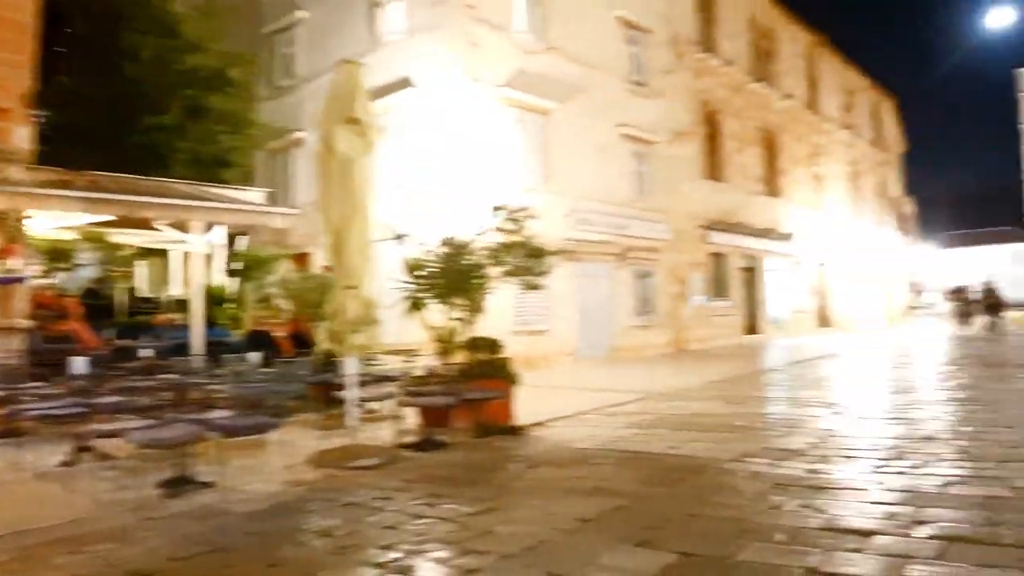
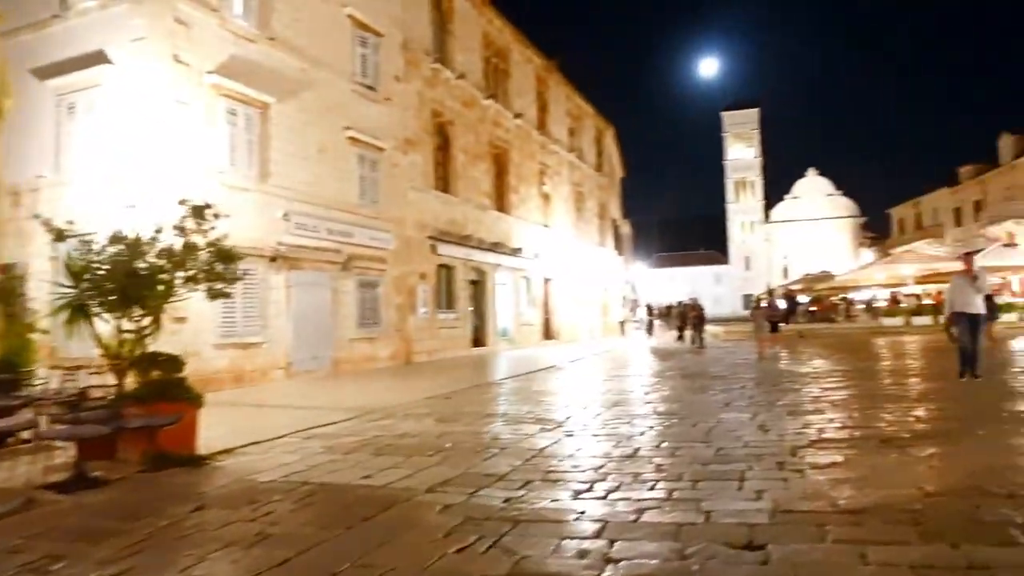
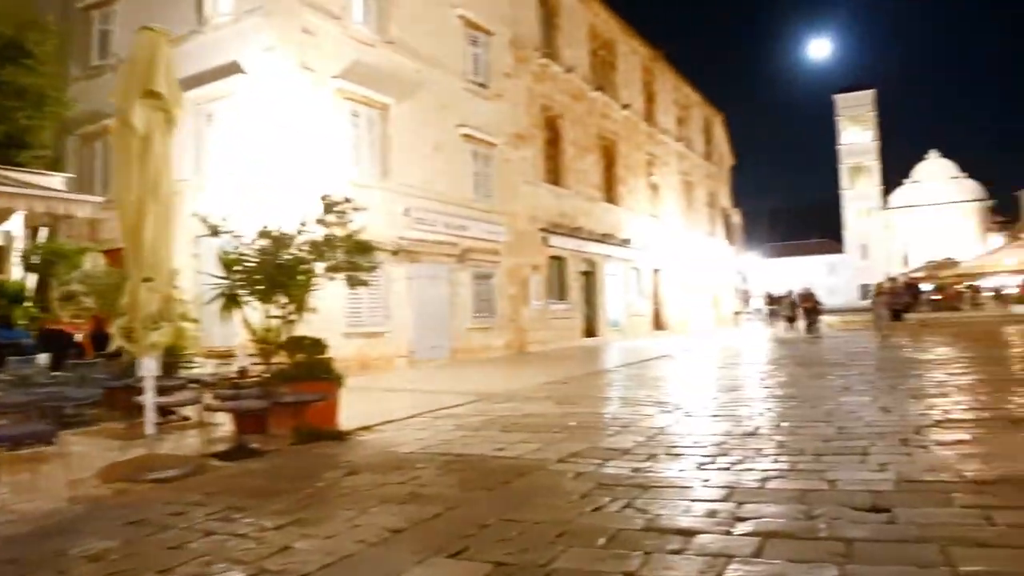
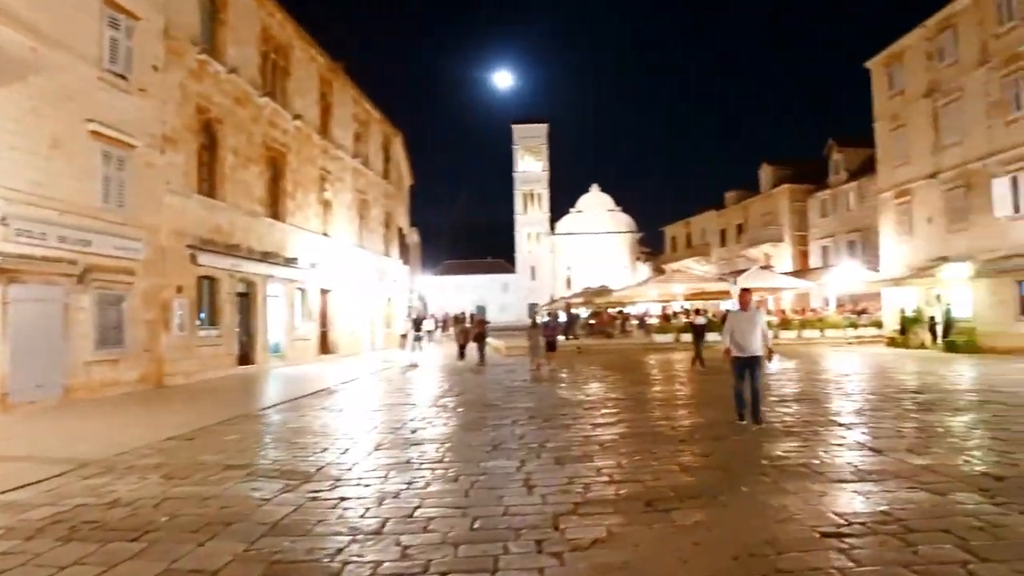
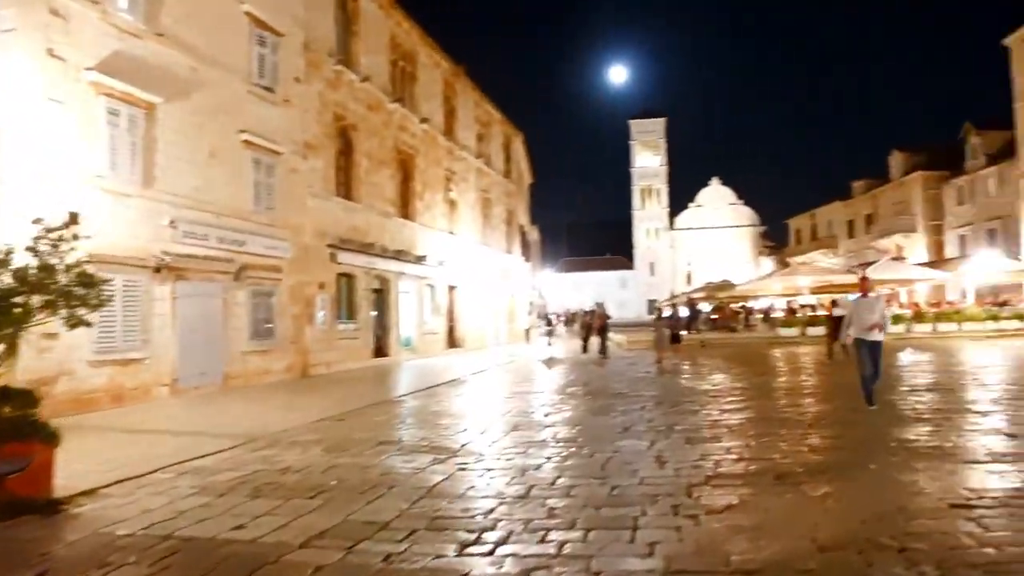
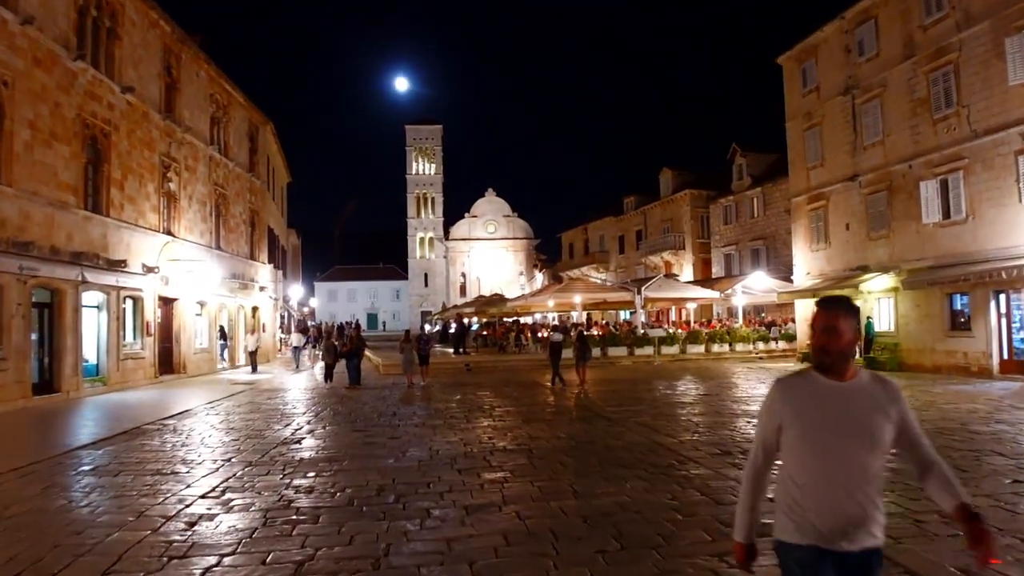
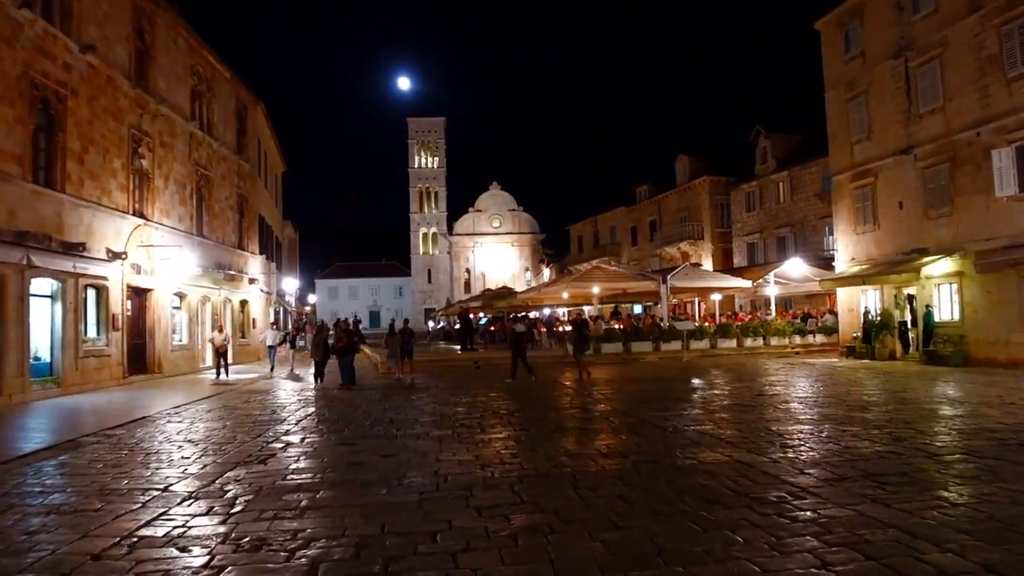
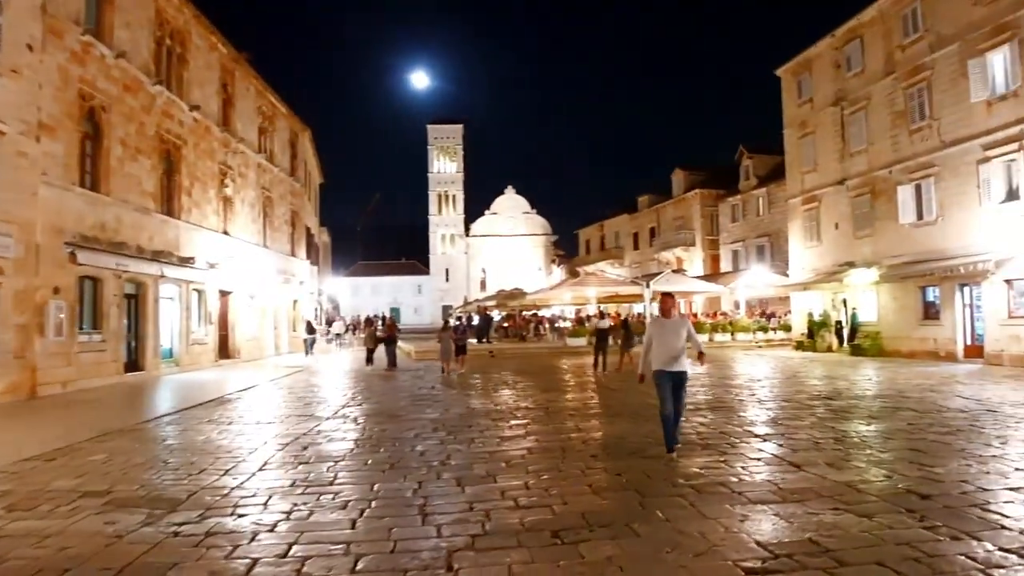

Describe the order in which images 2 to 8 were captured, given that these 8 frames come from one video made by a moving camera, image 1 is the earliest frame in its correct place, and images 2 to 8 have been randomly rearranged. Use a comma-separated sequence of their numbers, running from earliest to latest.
3, 2, 5, 4, 8, 6, 7
